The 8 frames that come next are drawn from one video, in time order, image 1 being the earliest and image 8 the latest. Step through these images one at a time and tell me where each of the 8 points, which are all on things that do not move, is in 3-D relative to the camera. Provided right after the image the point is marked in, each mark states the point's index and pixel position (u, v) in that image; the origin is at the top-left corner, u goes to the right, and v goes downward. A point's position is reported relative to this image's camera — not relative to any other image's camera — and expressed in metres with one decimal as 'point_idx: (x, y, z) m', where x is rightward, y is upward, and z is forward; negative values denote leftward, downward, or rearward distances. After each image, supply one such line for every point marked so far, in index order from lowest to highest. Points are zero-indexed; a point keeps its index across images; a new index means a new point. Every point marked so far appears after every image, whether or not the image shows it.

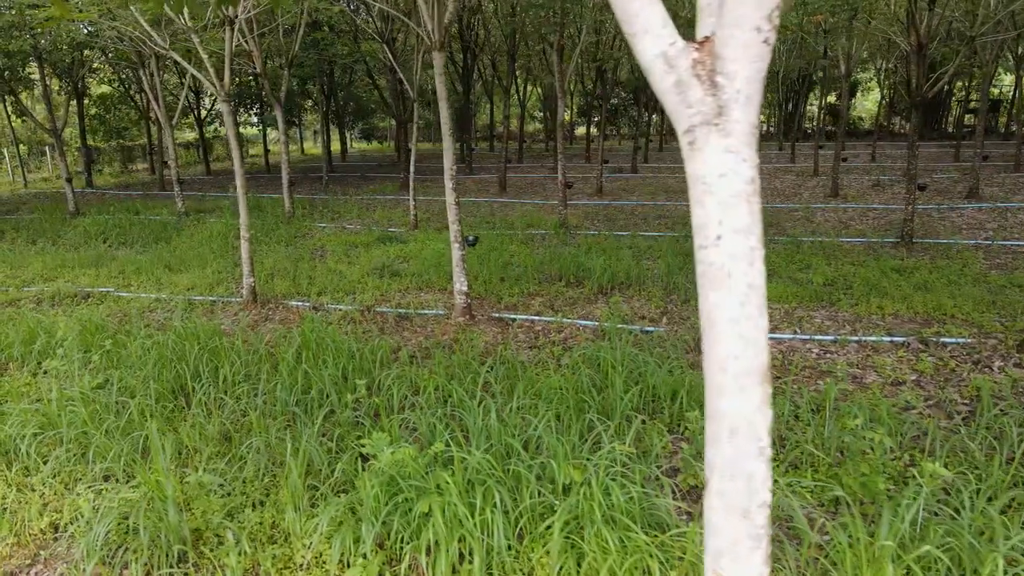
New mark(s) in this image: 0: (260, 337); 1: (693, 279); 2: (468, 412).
0: (-1.5, -0.3, +4.3) m
1: (+1.4, +0.1, +5.9) m
2: (-0.2, -0.5, +3.0) m
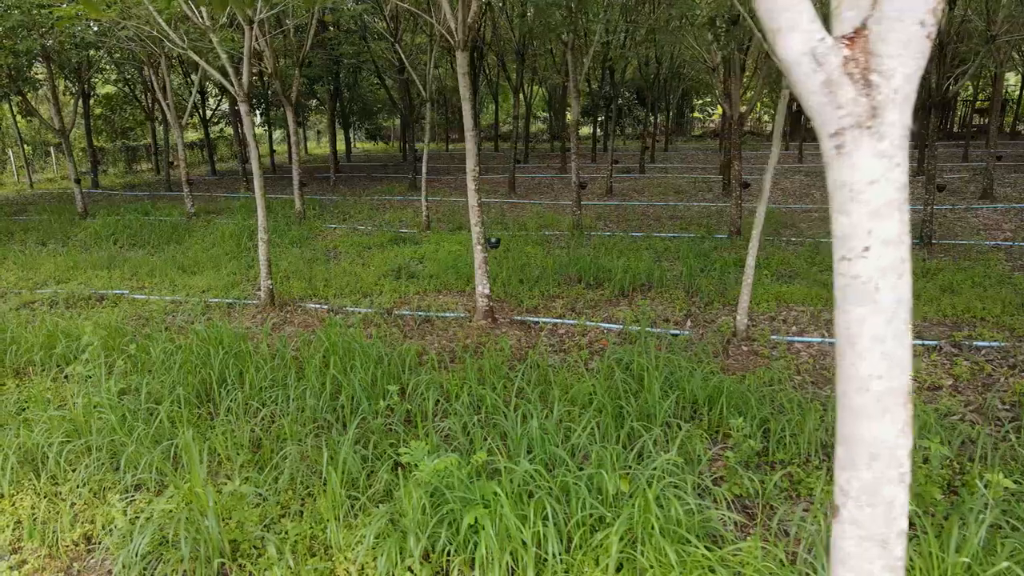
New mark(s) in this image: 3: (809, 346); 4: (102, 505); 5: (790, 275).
0: (-1.3, -0.3, +4.2) m
1: (+1.6, +0.1, +5.8) m
2: (0.0, -0.5, +2.9) m
3: (+1.8, -0.4, +4.5) m
4: (-1.5, -0.8, +2.7) m
5: (+2.4, +0.1, +6.3) m
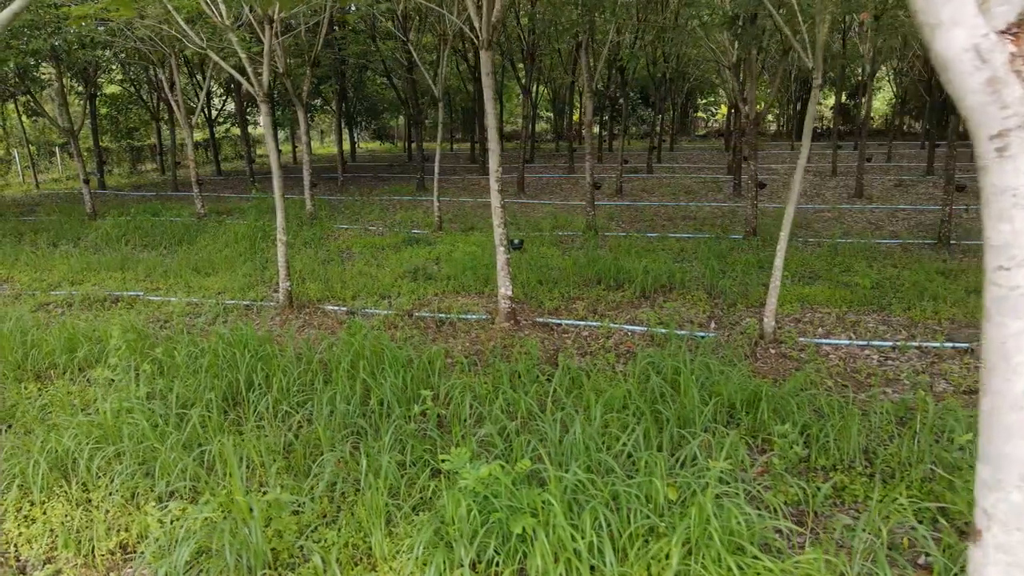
0: (-1.2, -0.3, +4.2) m
1: (+1.8, 0.0, +5.8) m
2: (+0.1, -0.5, +2.9) m
3: (+2.0, -0.4, +4.5) m
4: (-1.3, -0.8, +2.6) m
5: (+2.5, +0.1, +6.2) m
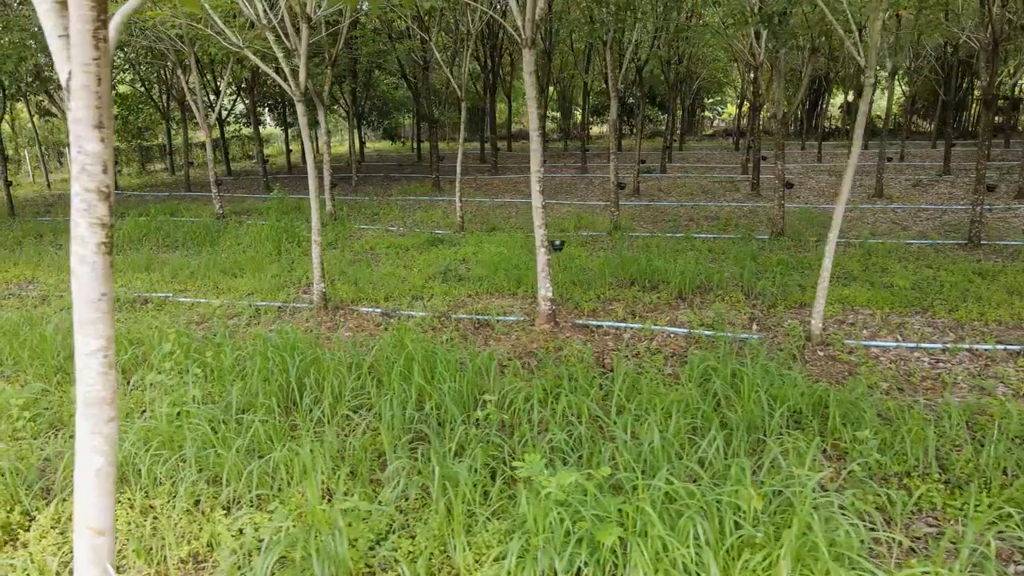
0: (-0.9, -0.3, +4.1) m
1: (+2.0, 0.0, +5.7) m
2: (+0.4, -0.5, +2.8) m
3: (+2.3, -0.4, +4.4) m
4: (-1.1, -0.8, +2.6) m
5: (+2.8, +0.1, +6.2) m
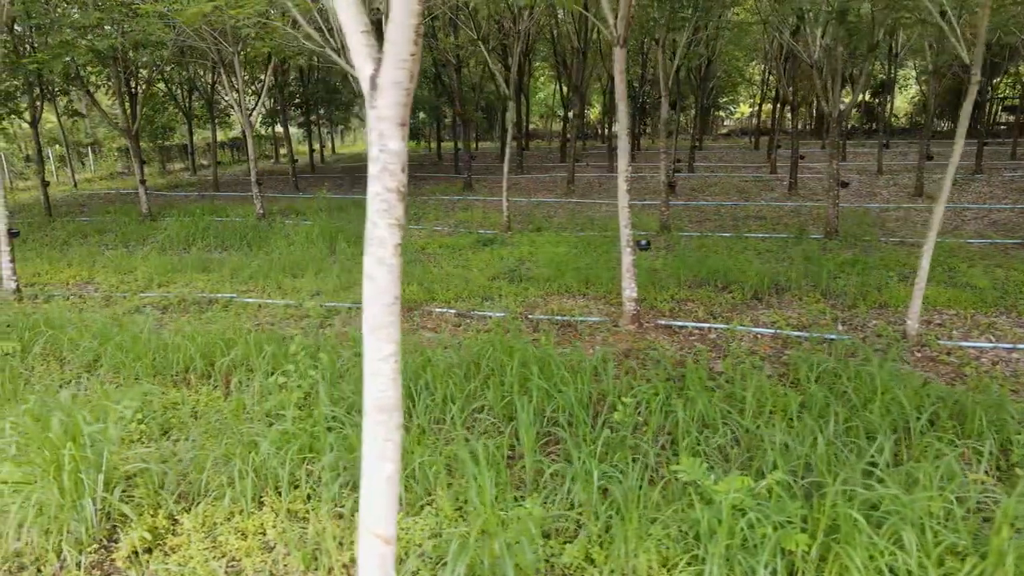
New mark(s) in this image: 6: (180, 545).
0: (-0.3, -0.3, +4.1) m
1: (+2.6, 0.0, +5.7) m
2: (+0.9, -0.5, +2.8) m
3: (+2.8, -0.4, +4.4) m
4: (-0.5, -0.8, +2.6) m
5: (+3.4, +0.1, +6.1) m
6: (-1.2, -0.9, +2.6) m
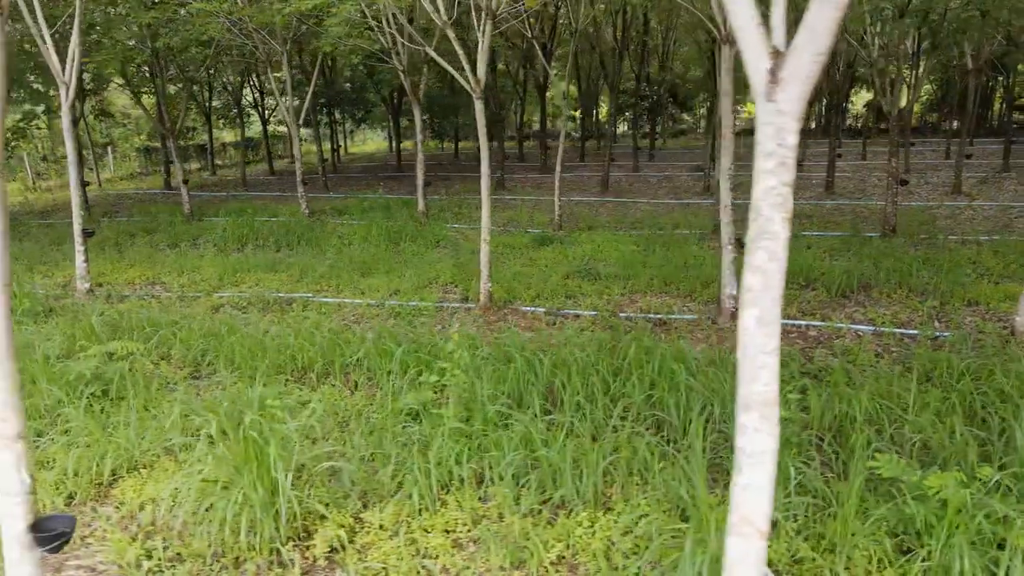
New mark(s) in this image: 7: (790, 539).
0: (+0.3, -0.3, +4.1) m
1: (+3.3, +0.1, +5.7) m
2: (+1.6, -0.5, +2.8) m
3: (+3.5, -0.4, +4.4) m
4: (+0.2, -0.8, +2.5) m
5: (+4.0, +0.1, +6.1) m
6: (-0.5, -0.9, +2.6) m
7: (+0.9, -0.8, +2.4) m
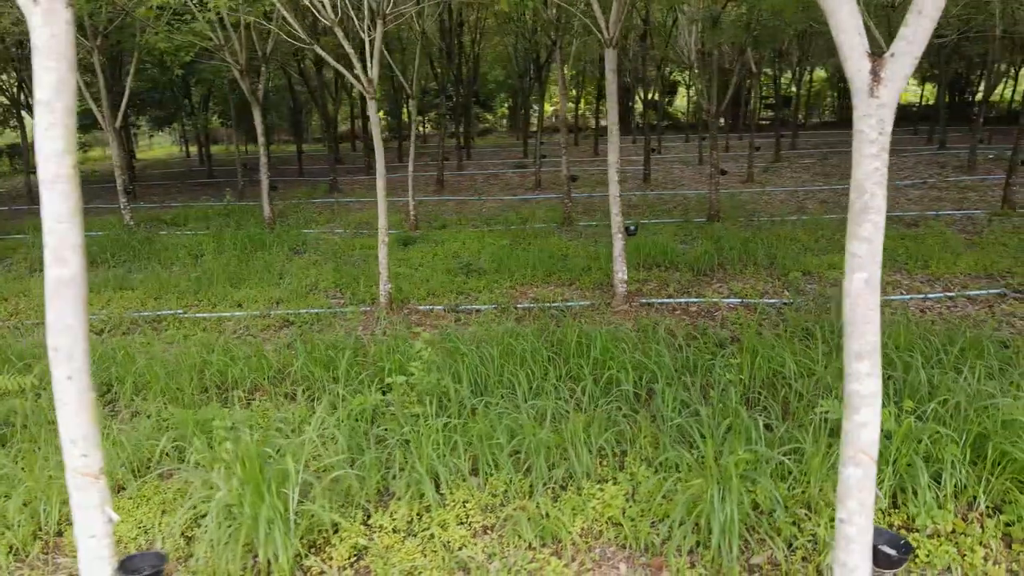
0: (-0.1, -0.3, +4.2) m
1: (+2.3, +0.3, +6.5) m
2: (+1.5, -0.4, +3.3) m
3: (+2.9, -0.1, +5.3) m
4: (+0.2, -0.8, +2.7) m
5: (+2.9, +0.4, +7.2) m
6: (-0.4, -0.9, +2.5) m
7: (+1.0, -0.7, +2.7) m
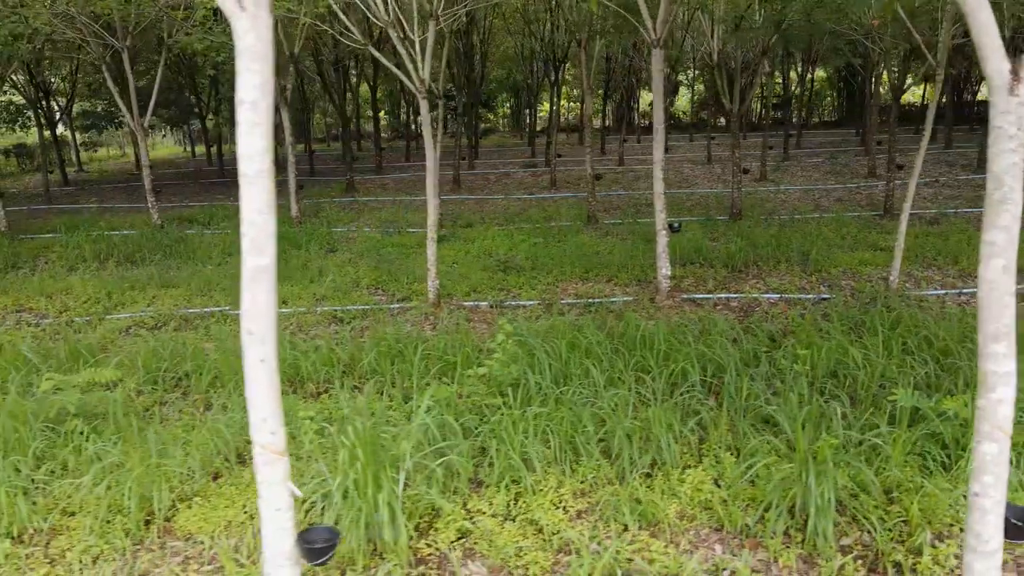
0: (+0.3, -0.2, +4.3) m
1: (+2.6, +0.3, +6.6) m
2: (+1.9, -0.4, +3.4) m
3: (+3.2, -0.1, +5.5) m
4: (+0.6, -0.7, +2.8) m
5: (+3.3, +0.4, +7.3) m
6: (0.0, -0.9, +2.6) m
7: (+1.3, -0.7, +2.8) m
